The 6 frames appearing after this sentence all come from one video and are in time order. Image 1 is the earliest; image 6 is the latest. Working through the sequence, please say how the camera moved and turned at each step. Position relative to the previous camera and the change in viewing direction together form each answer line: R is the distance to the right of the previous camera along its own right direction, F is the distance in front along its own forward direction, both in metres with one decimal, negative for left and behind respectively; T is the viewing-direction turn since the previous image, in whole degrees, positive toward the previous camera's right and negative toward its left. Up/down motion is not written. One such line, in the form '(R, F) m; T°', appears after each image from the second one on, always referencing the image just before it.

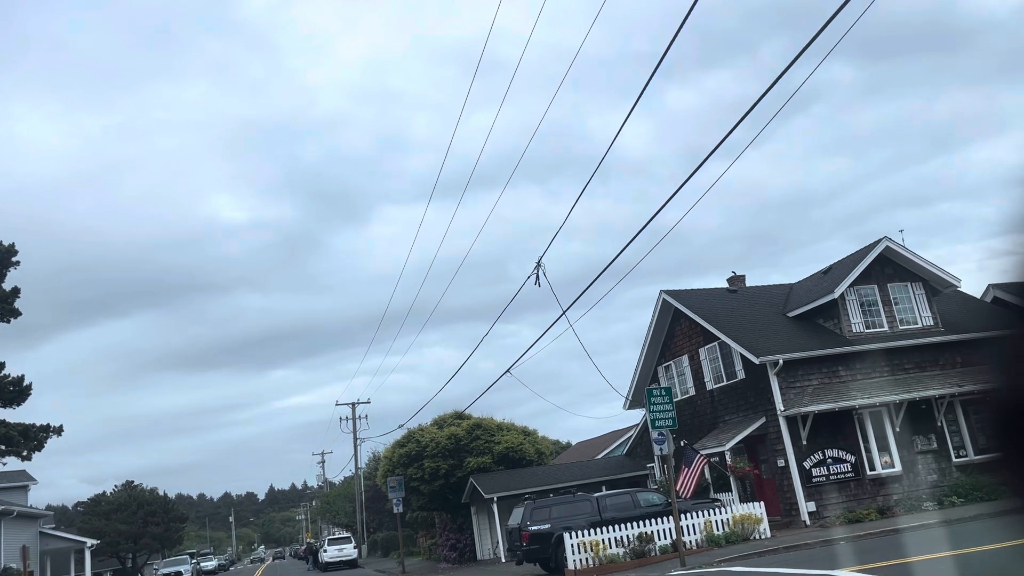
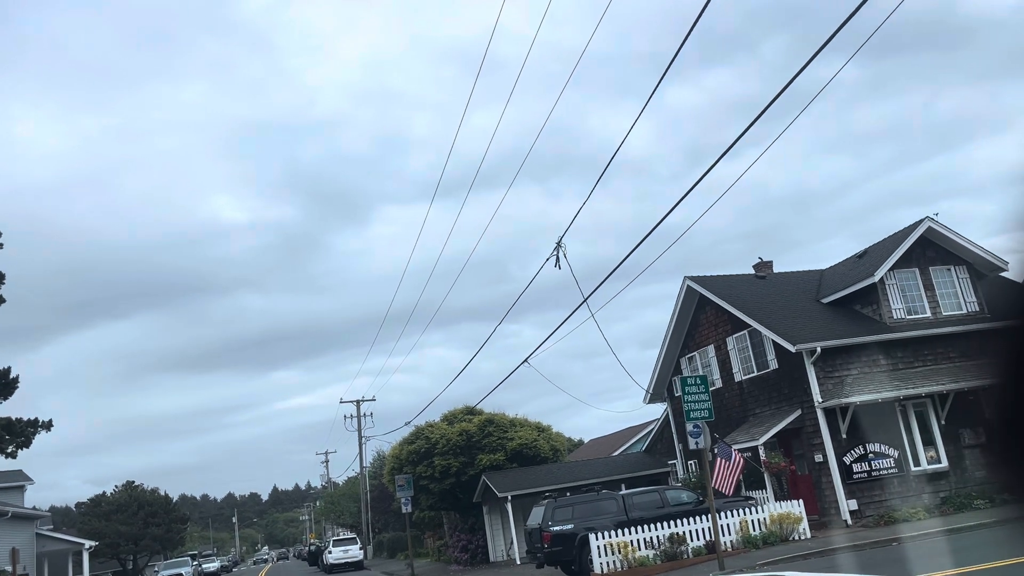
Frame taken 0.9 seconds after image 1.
(-0.4, +1.4) m; 0°
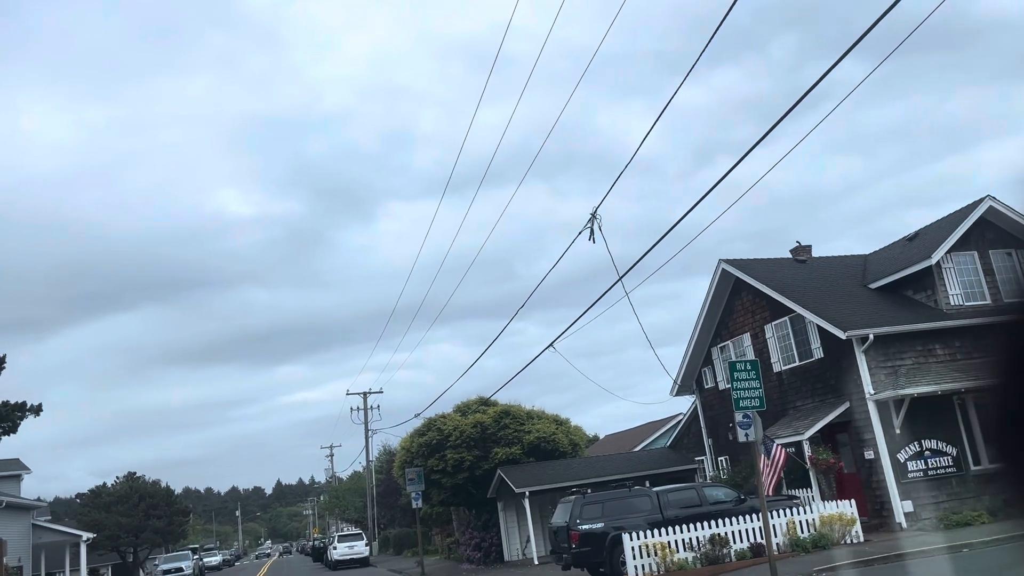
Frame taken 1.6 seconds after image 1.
(-0.5, +1.6) m; 0°
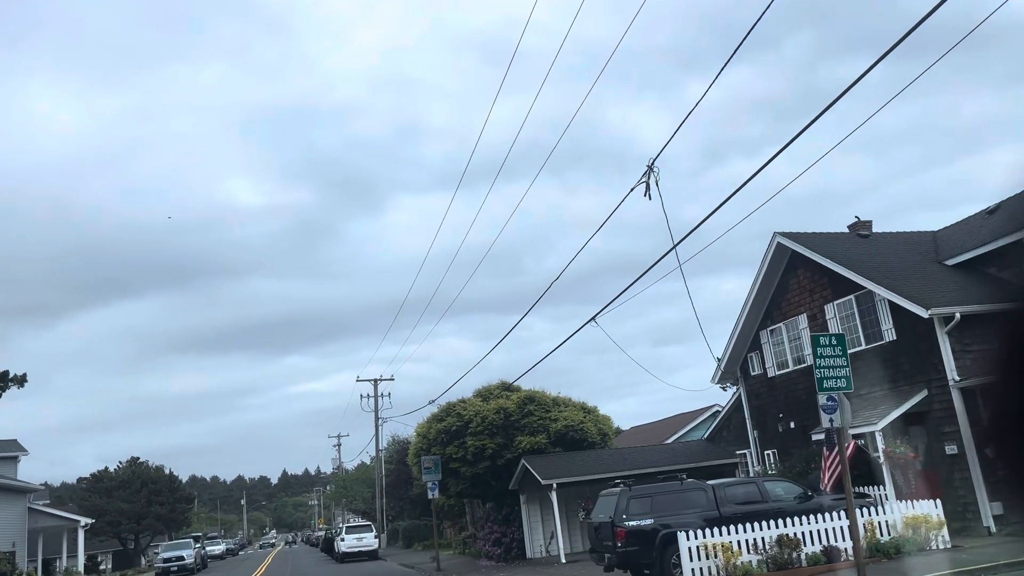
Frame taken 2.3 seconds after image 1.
(-0.6, +2.1) m; -1°
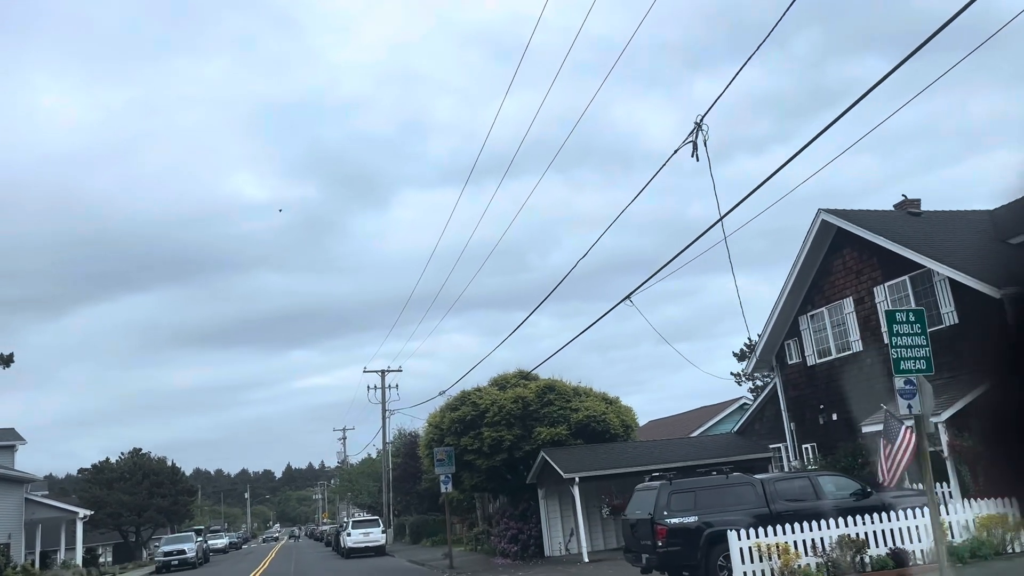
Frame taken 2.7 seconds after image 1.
(-0.4, +1.5) m; 0°
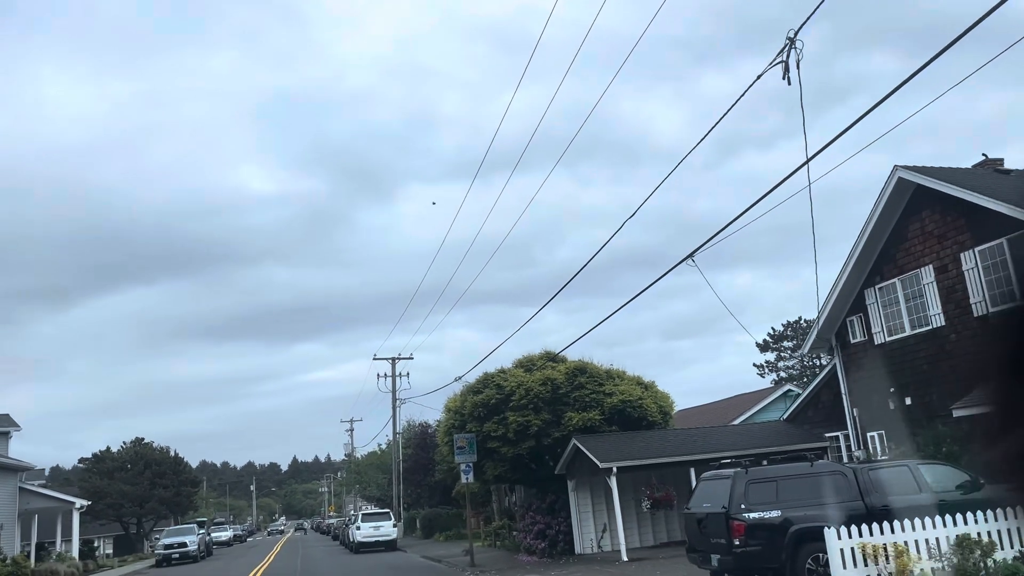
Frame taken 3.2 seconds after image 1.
(-0.6, +2.2) m; 0°
